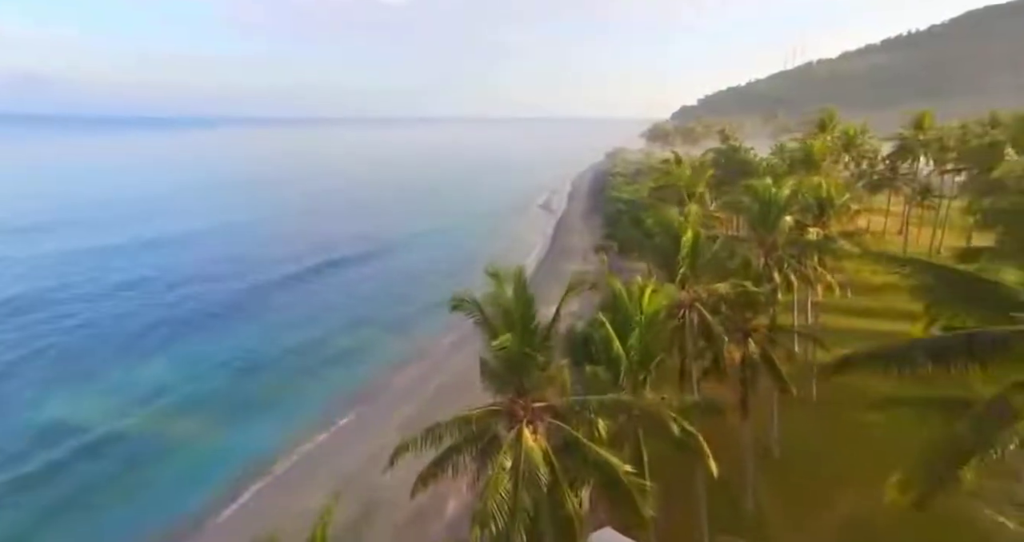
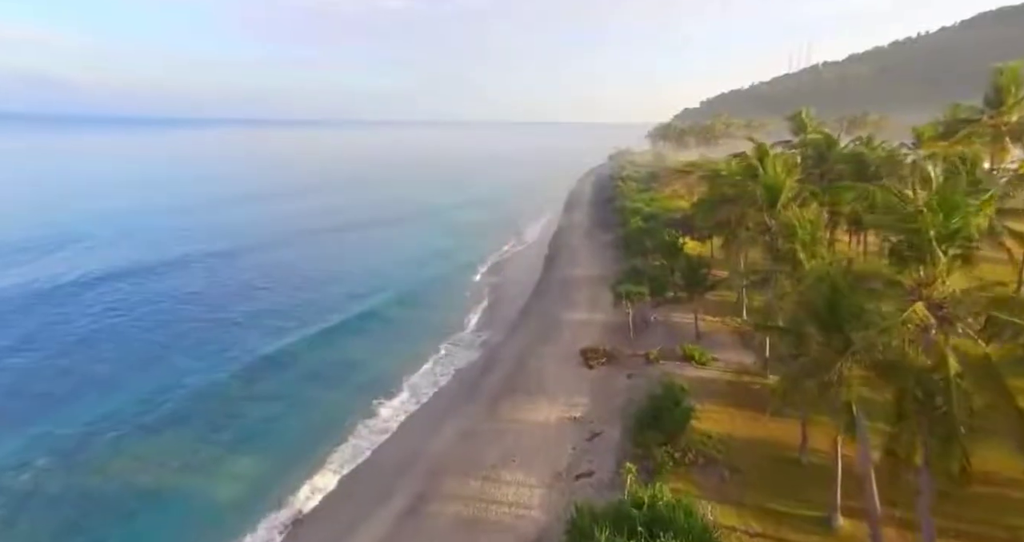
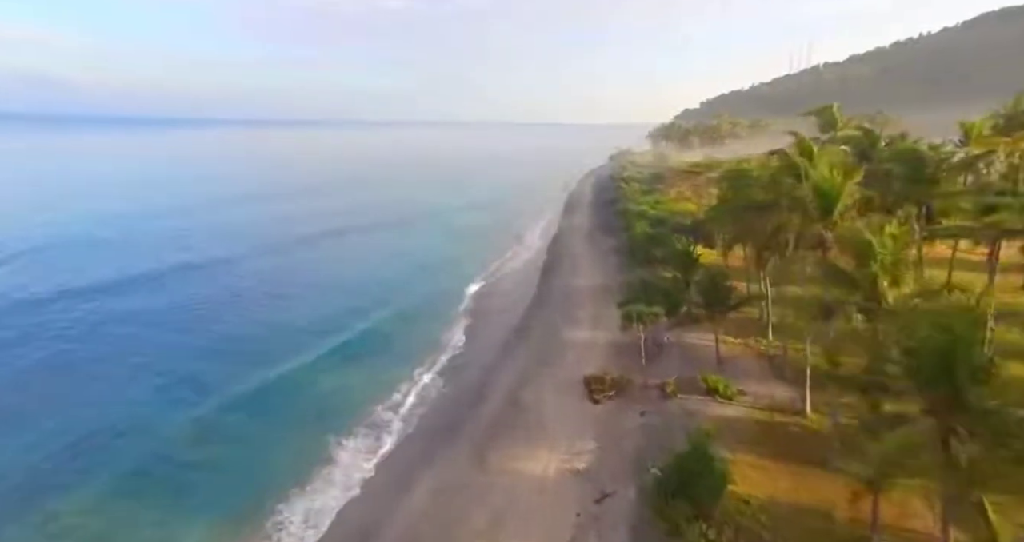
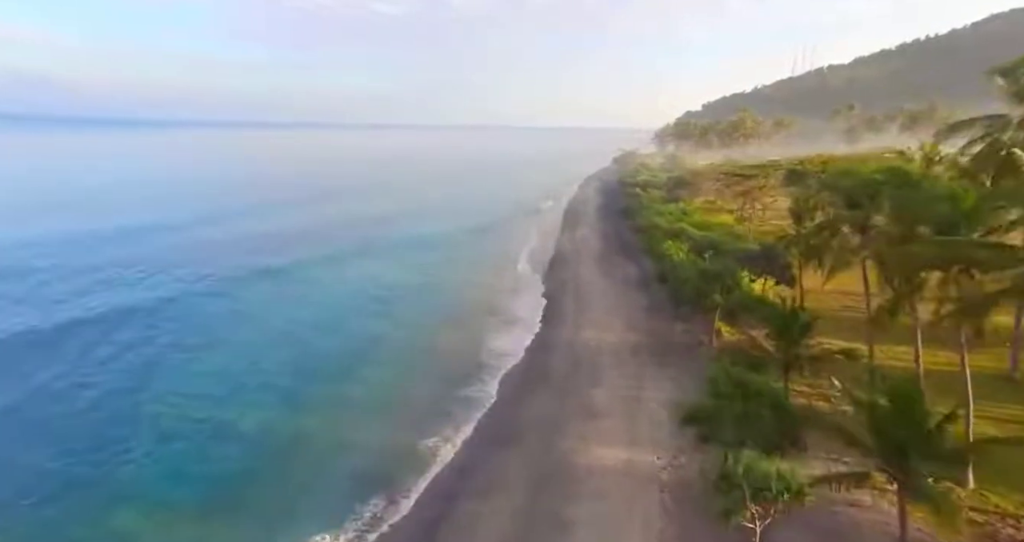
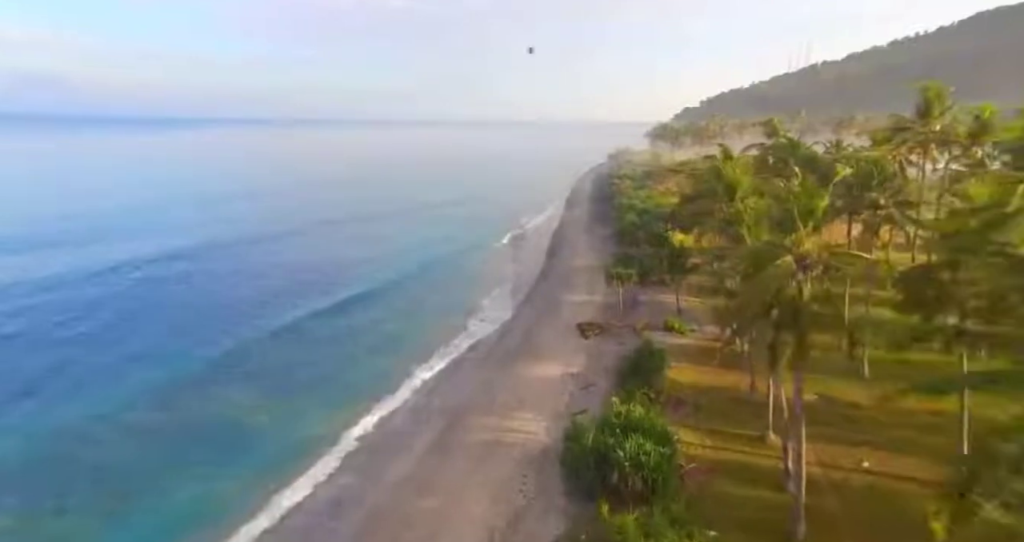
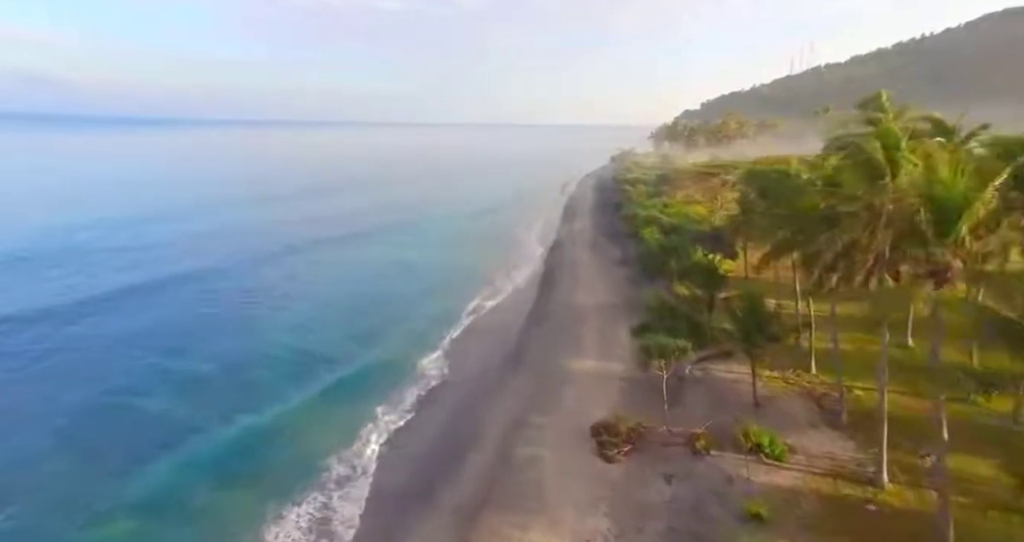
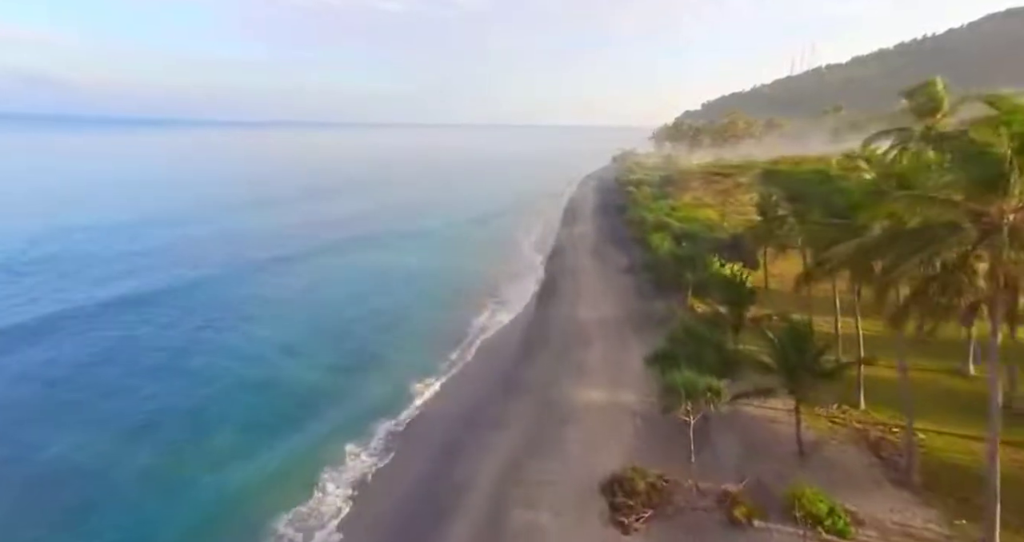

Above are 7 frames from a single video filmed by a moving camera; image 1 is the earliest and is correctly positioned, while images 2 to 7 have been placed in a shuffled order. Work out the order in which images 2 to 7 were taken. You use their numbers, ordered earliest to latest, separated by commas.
5, 2, 3, 6, 7, 4
